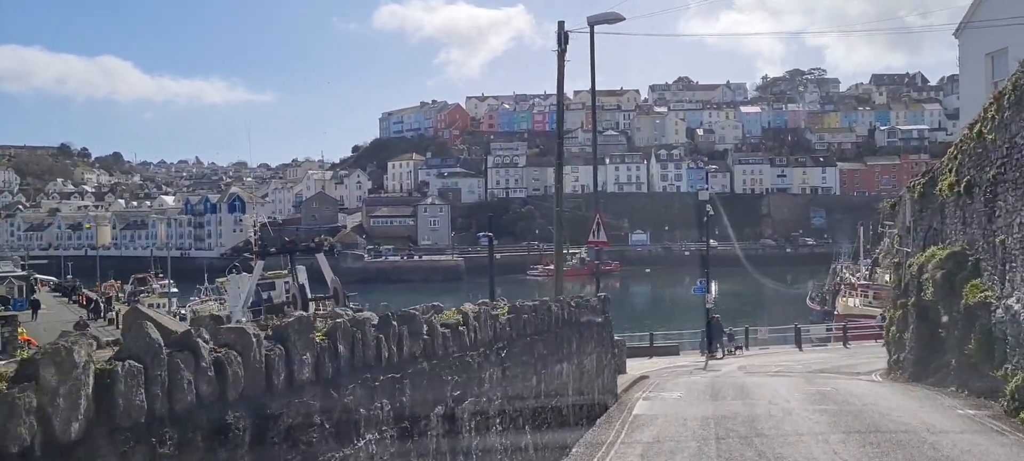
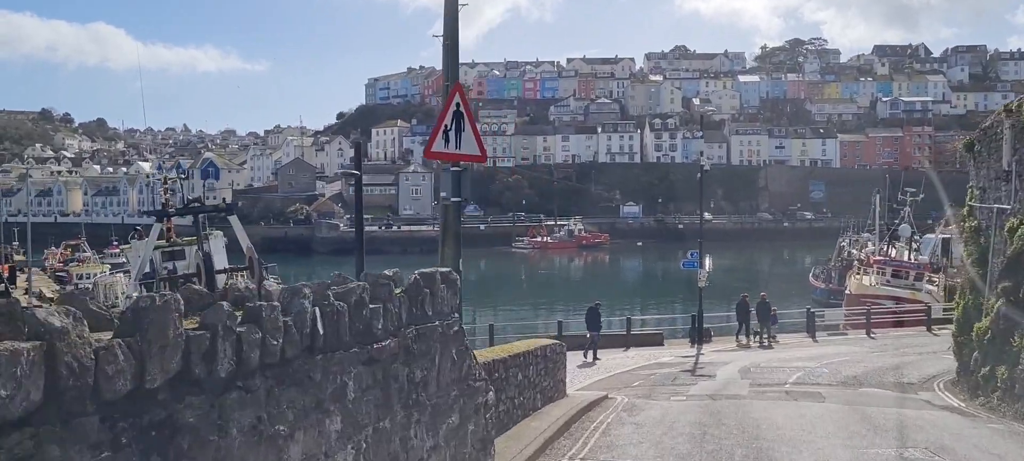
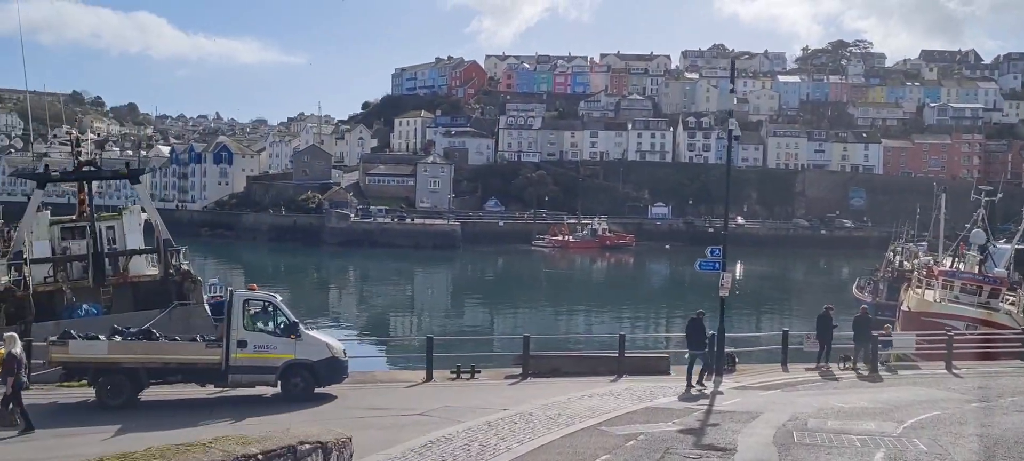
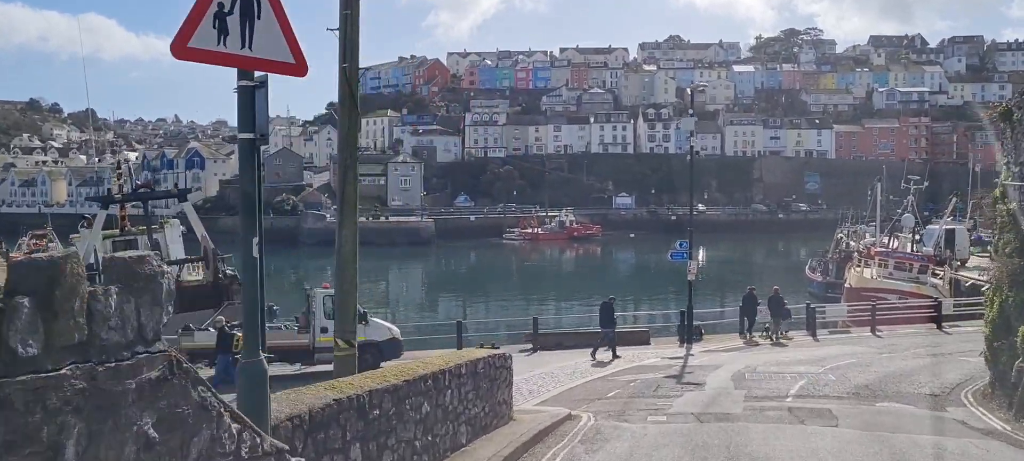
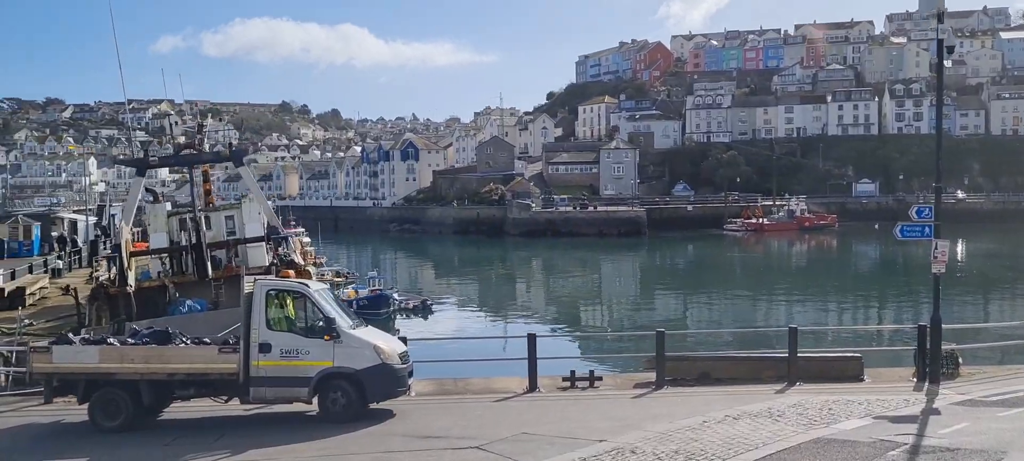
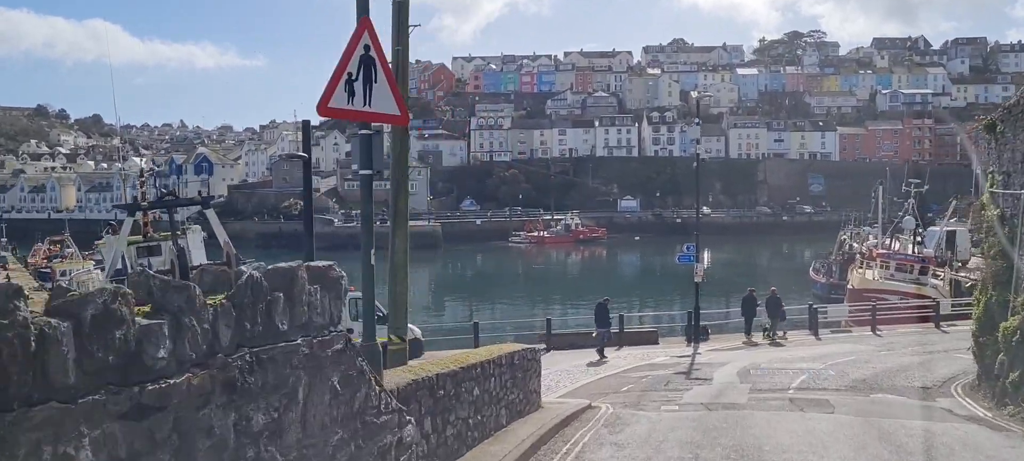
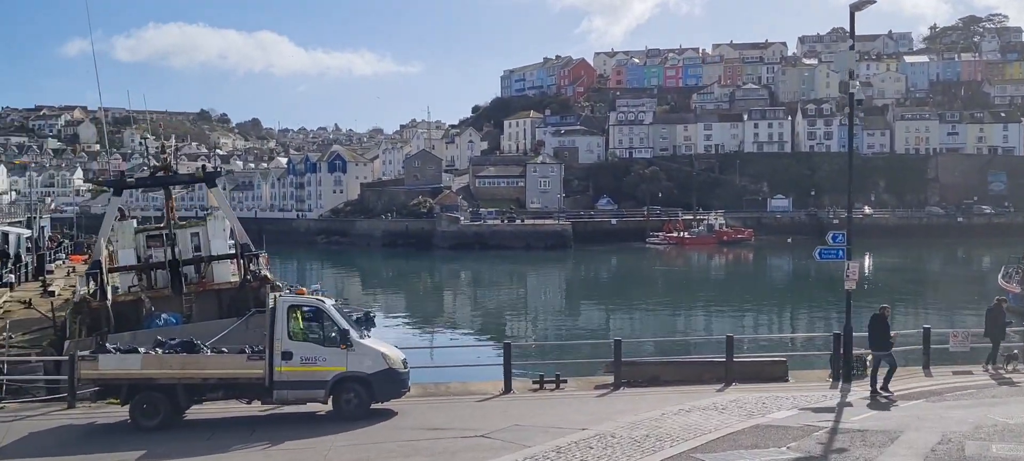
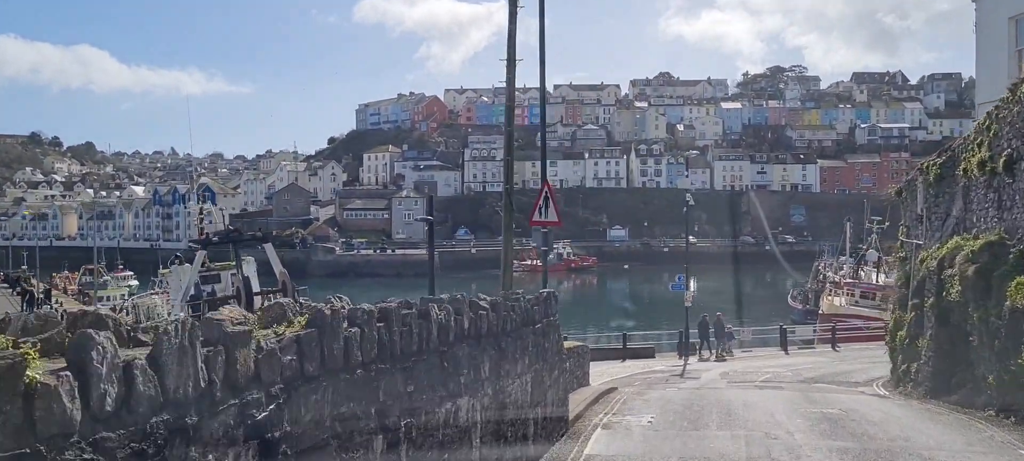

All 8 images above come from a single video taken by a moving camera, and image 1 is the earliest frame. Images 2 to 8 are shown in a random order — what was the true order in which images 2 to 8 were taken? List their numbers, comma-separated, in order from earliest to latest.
8, 2, 6, 4, 3, 7, 5
